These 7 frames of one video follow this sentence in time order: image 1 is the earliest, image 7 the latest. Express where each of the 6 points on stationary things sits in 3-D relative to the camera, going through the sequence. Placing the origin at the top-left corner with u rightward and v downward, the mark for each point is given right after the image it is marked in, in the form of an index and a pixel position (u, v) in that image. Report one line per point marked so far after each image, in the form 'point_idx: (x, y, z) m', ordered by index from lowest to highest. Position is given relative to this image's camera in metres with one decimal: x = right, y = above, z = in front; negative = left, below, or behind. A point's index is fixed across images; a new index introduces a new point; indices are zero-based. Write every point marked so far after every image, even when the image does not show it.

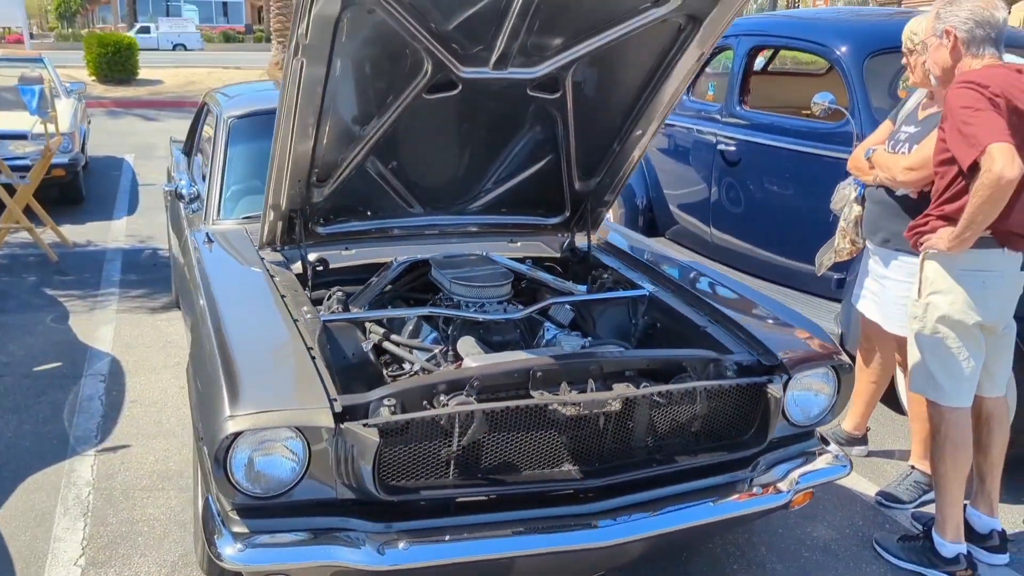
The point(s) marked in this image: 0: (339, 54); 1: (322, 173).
0: (-0.6, +0.8, +2.8) m
1: (-0.7, +0.4, +3.2) m
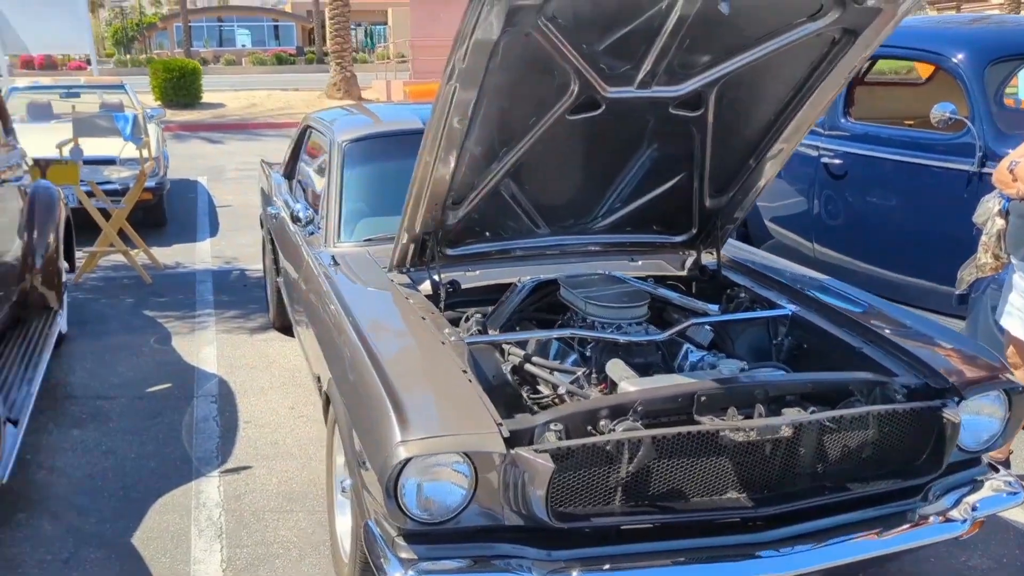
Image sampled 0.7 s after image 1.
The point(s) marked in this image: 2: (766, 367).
0: (-0.1, +0.7, +2.8) m
1: (-0.2, +0.3, +3.2) m
2: (+0.9, -0.3, +2.9) m
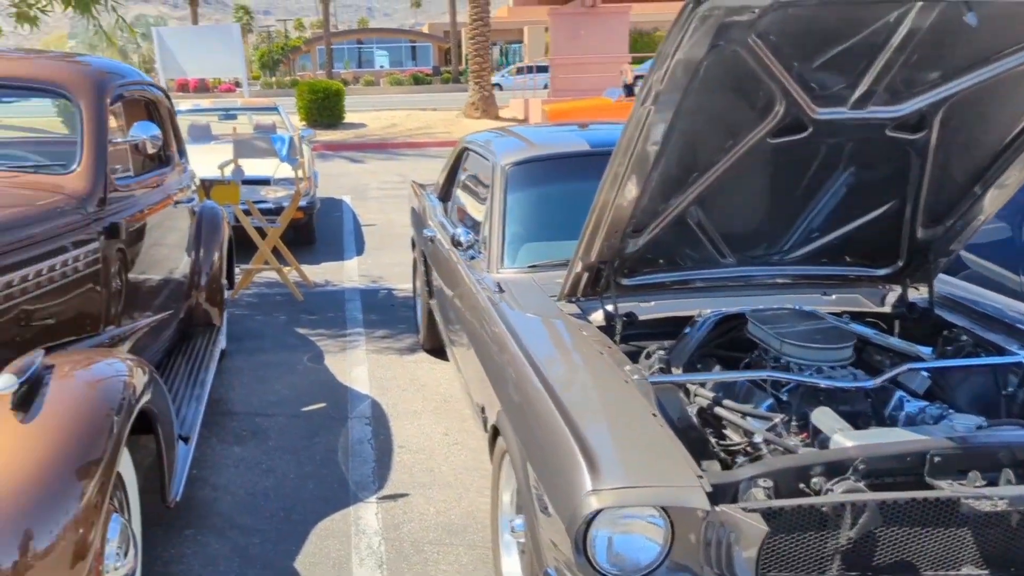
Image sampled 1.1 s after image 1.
0: (+0.5, +0.6, +2.6) m
1: (+0.5, +0.2, +3.0) m
2: (+1.5, -0.4, +2.5) m
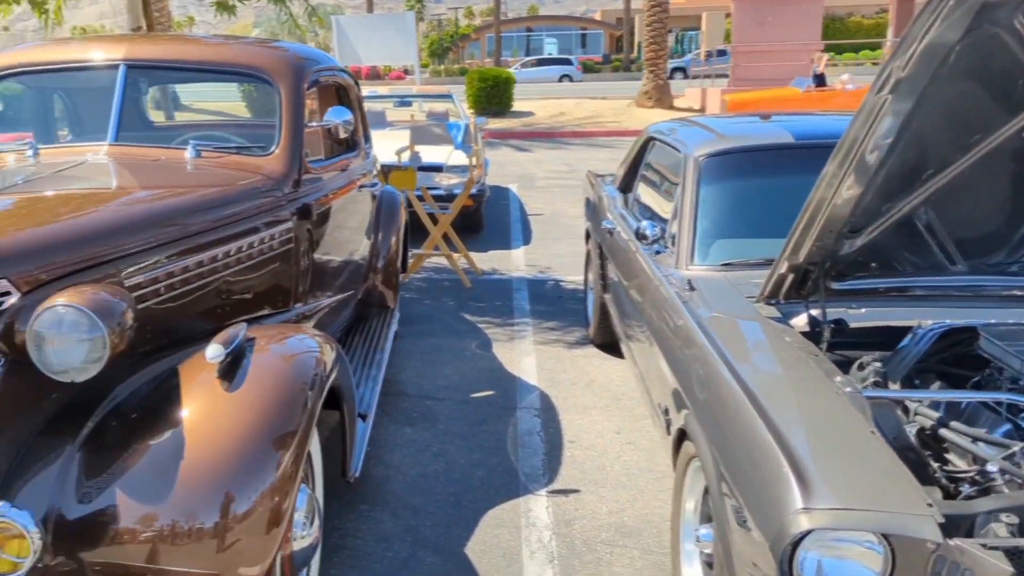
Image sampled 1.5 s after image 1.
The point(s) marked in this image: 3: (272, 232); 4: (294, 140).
0: (+1.1, +0.6, +2.3) m
1: (+1.1, +0.2, +2.8) m
2: (+2.0, -0.5, +2.1) m
3: (-1.0, +0.2, +3.5) m
4: (-1.0, +0.7, +3.9) m
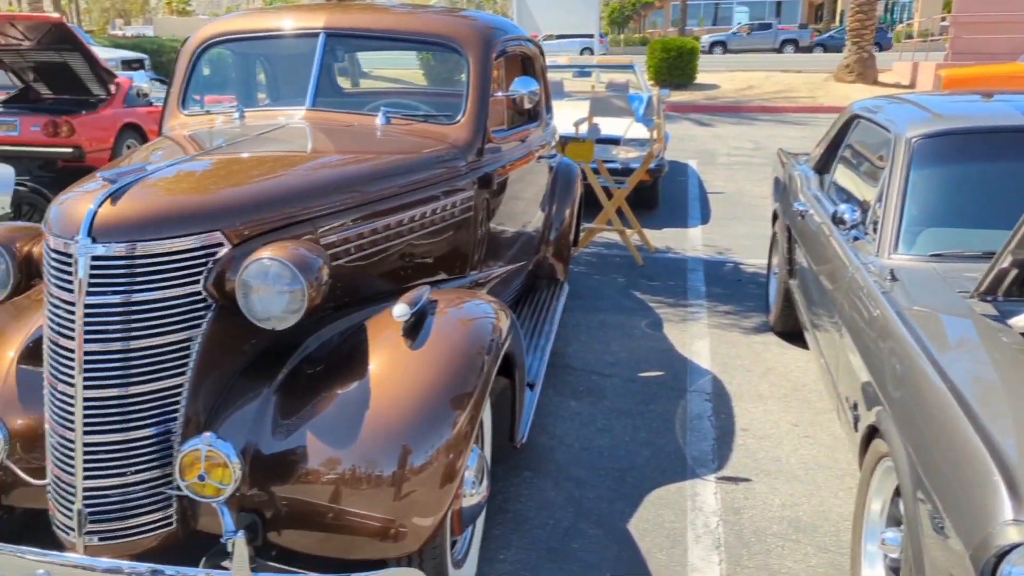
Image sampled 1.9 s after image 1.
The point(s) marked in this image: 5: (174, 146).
0: (+1.7, +0.5, +2.0) m
1: (+1.7, +0.2, +2.5) m
2: (+2.4, -0.5, +1.7) m
3: (-0.3, +0.4, +3.6) m
4: (-0.2, +0.8, +3.9) m
5: (-1.5, +0.5, +3.4) m
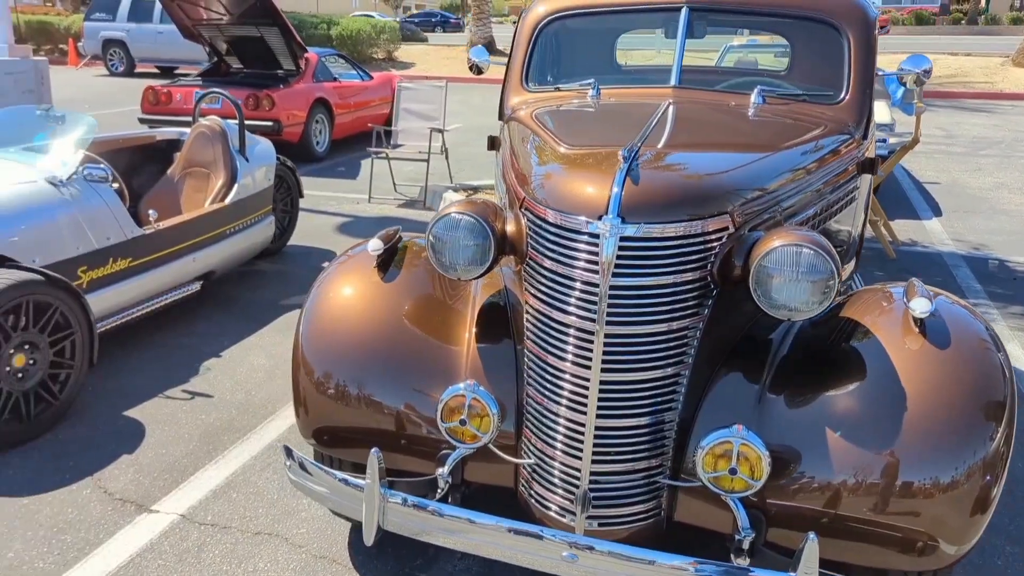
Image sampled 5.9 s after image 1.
0: (+3.0, +0.5, +1.5) m
1: (+3.1, +0.2, +2.0) m
2: (+3.7, -0.6, +1.1) m
3: (+1.3, +0.4, +3.4) m
4: (+1.5, +0.9, +3.7) m
5: (+0.1, +0.6, +3.3) m
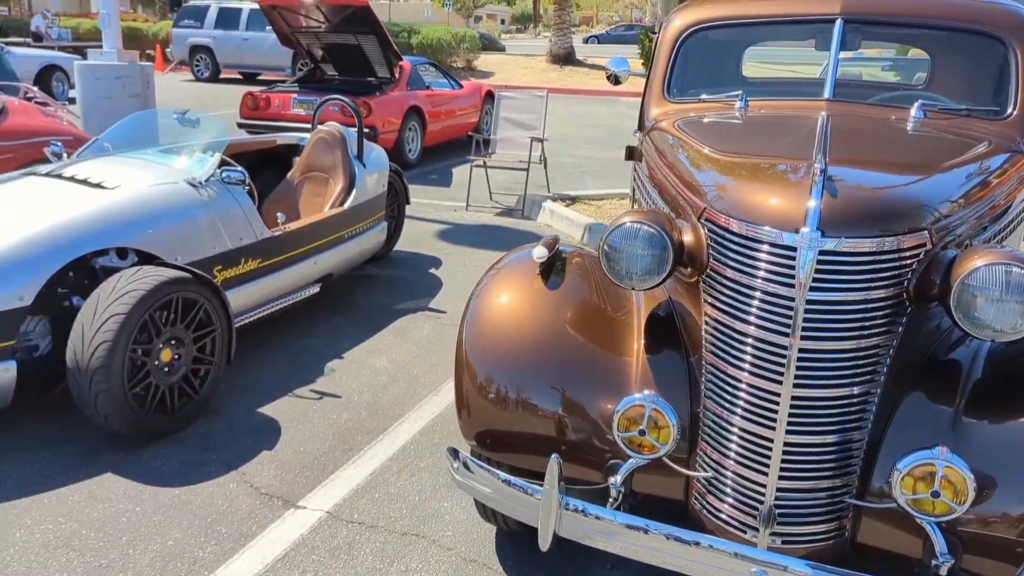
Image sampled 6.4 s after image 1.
0: (+3.5, +0.4, +1.3) m
1: (+3.6, +0.1, +1.8) m
2: (+4.1, -0.7, +0.9) m
3: (+1.9, +0.3, +3.3) m
4: (+2.1, +0.8, +3.6) m
5: (+0.7, +0.5, +3.3) m
